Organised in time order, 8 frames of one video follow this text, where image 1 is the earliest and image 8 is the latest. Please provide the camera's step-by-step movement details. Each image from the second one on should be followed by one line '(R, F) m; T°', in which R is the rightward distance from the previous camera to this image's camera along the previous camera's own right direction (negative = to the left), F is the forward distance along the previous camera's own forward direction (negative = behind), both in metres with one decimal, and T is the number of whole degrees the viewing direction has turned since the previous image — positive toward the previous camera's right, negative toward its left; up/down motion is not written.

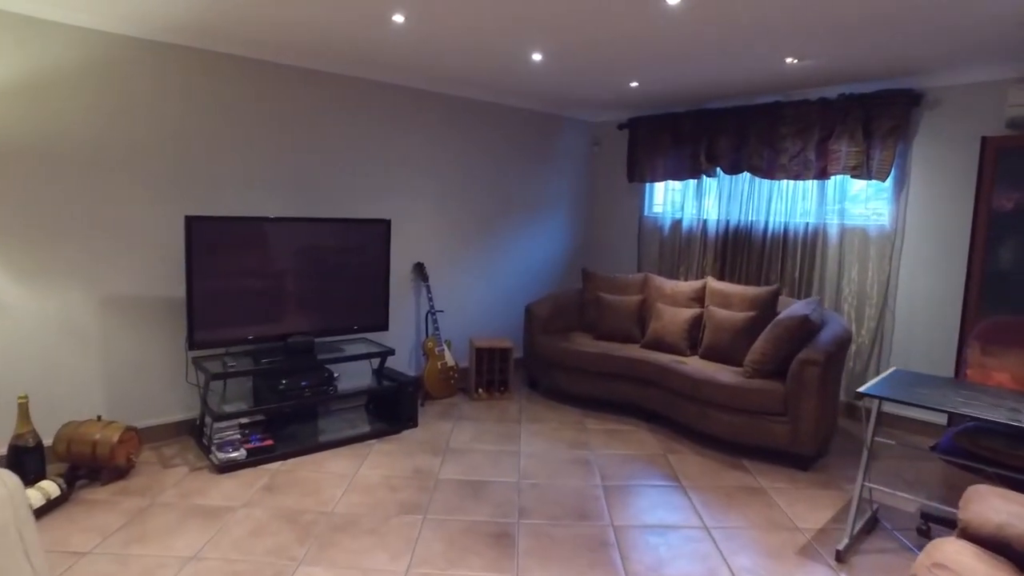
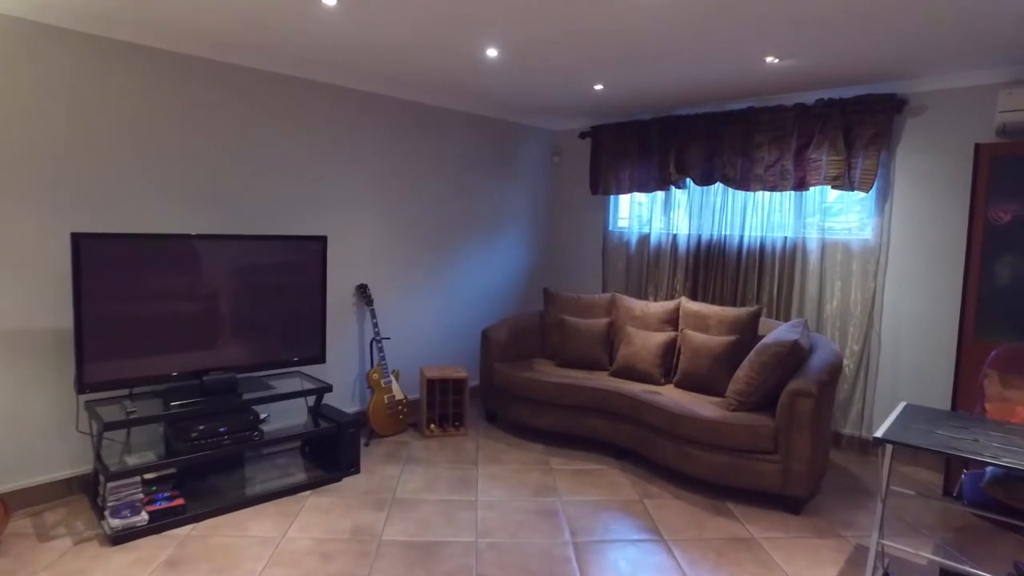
(0.0, +0.4) m; +4°
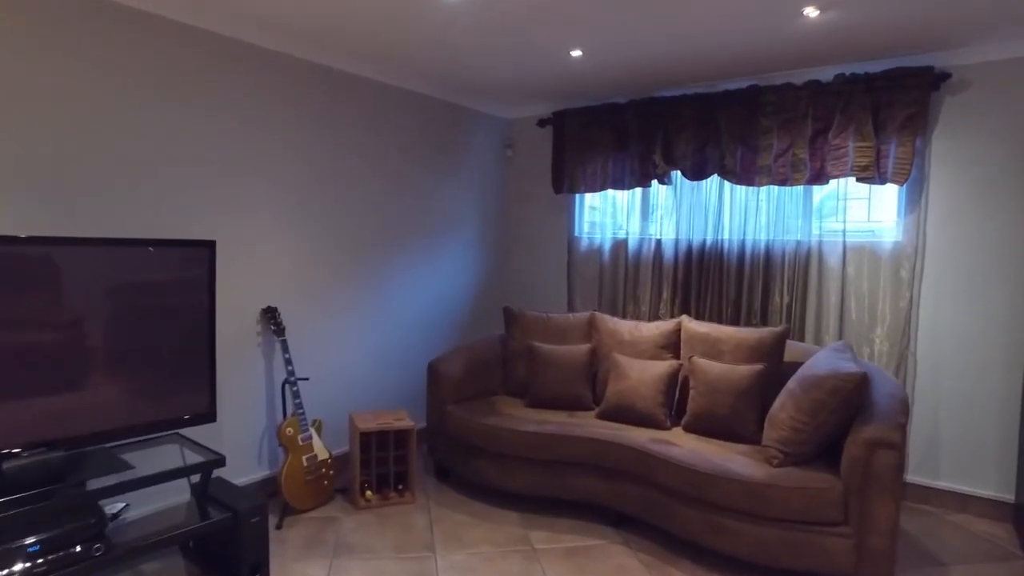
(-0.2, +0.9) m; +7°
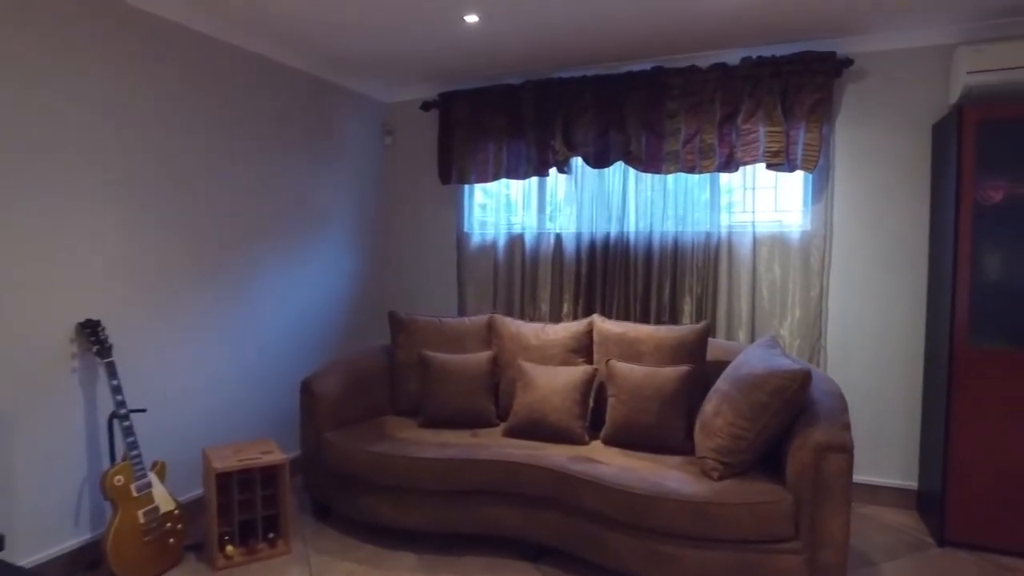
(-0.1, +0.4) m; +11°
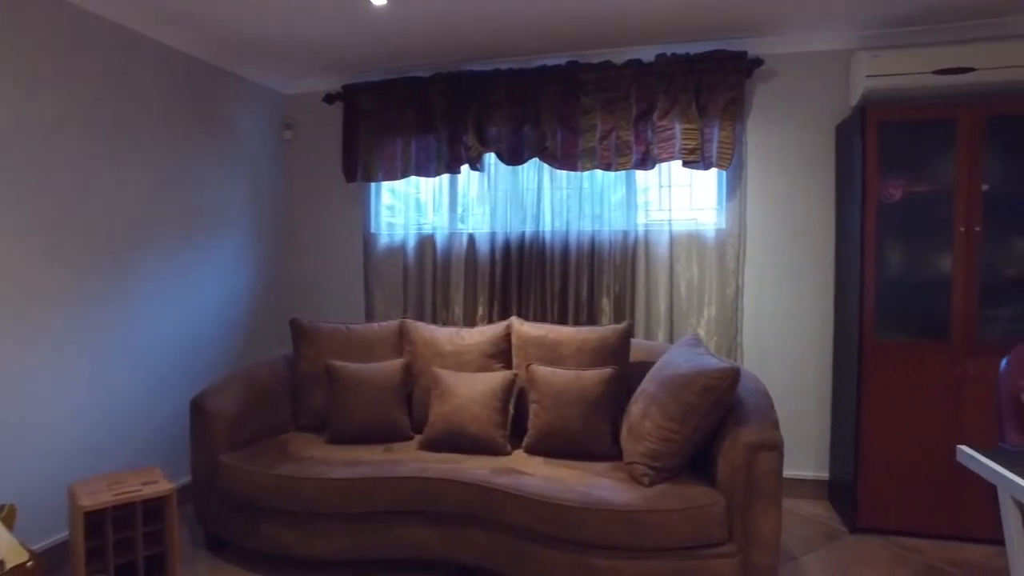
(0.0, +0.2) m; +8°
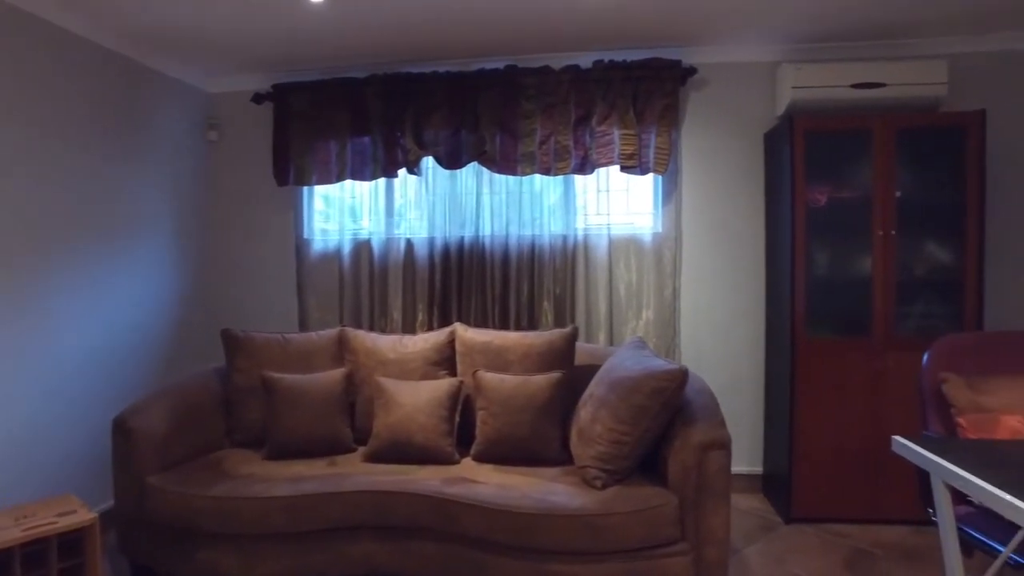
(-0.1, 0.0) m; +6°
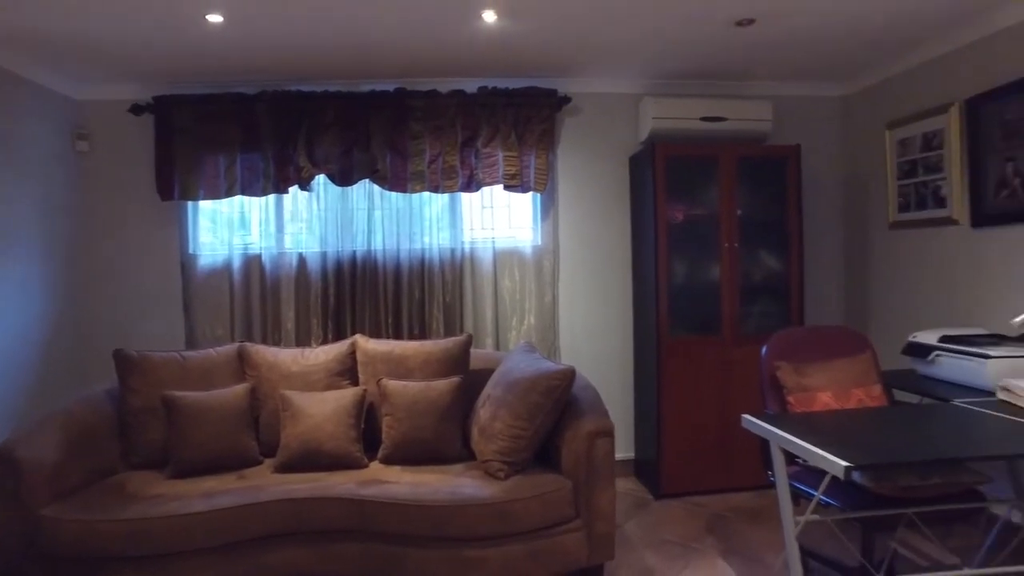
(-0.1, -0.2) m; +11°
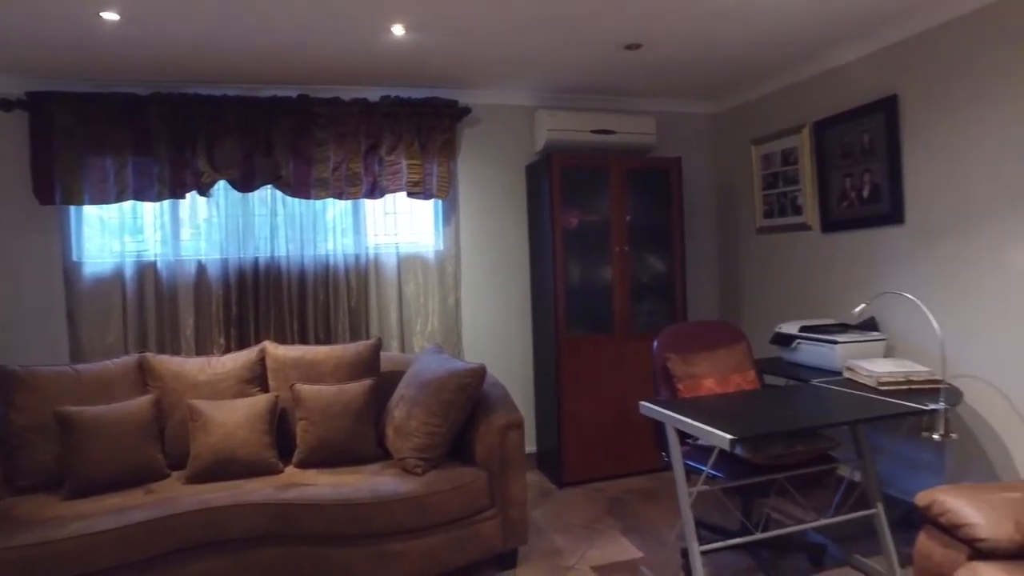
(-0.1, -0.1) m; +10°
